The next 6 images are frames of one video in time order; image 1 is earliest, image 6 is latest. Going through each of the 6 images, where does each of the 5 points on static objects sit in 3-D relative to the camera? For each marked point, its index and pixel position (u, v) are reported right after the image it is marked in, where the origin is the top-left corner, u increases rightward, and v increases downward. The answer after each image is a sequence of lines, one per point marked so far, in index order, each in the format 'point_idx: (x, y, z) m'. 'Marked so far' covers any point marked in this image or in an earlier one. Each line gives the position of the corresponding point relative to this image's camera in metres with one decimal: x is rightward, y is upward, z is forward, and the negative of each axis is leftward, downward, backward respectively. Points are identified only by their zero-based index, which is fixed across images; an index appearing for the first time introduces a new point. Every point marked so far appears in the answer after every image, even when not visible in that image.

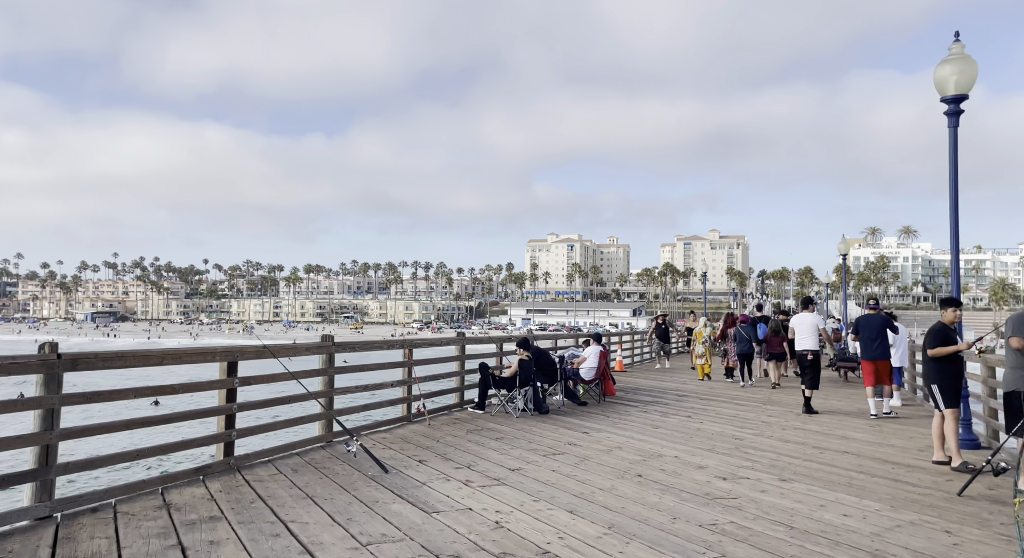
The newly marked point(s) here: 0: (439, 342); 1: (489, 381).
0: (-1.1, -0.9, +10.0) m
1: (-0.3, -1.4, +9.5) m
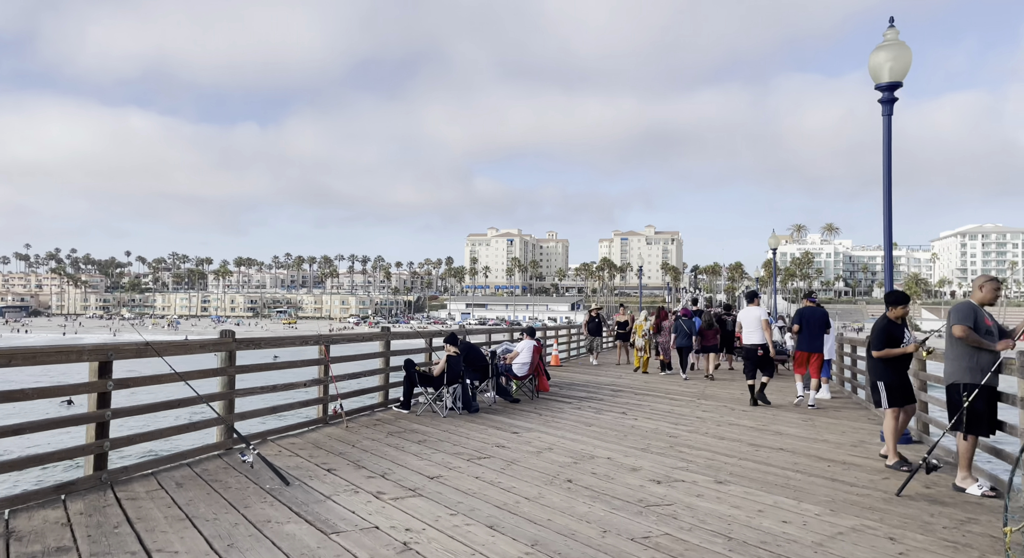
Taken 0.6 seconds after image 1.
0: (-2.1, -0.8, +9.3) m
1: (-1.3, -1.3, +8.9) m
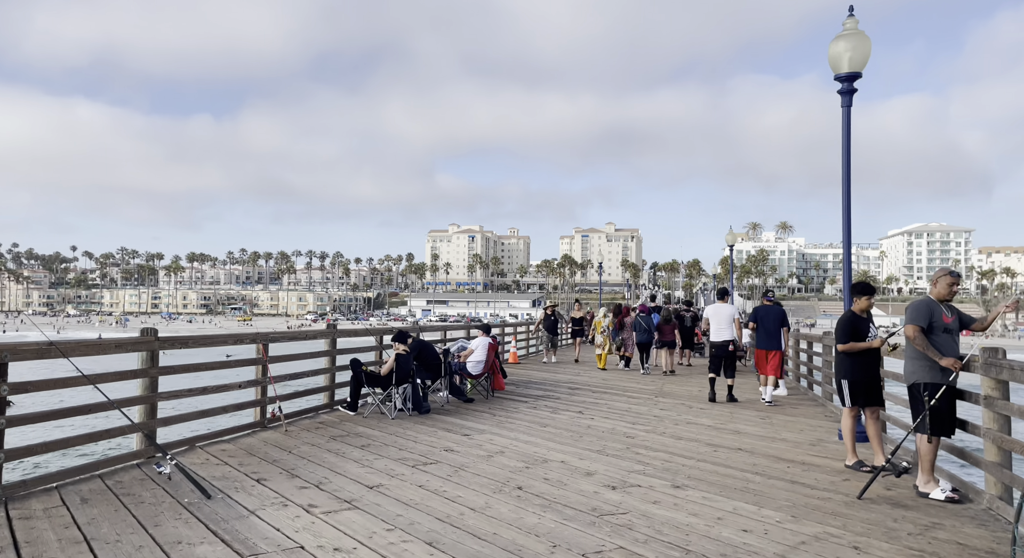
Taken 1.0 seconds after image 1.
0: (-2.7, -0.7, +8.8) m
1: (-1.9, -1.2, +8.5) m
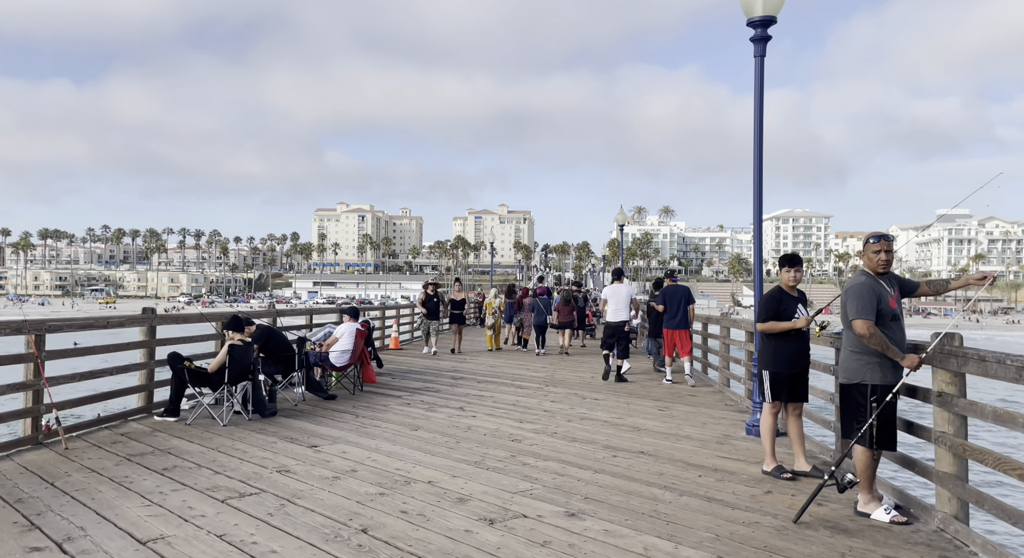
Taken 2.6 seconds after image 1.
0: (-4.1, -0.5, +7.0) m
1: (-3.2, -1.0, +6.8) m
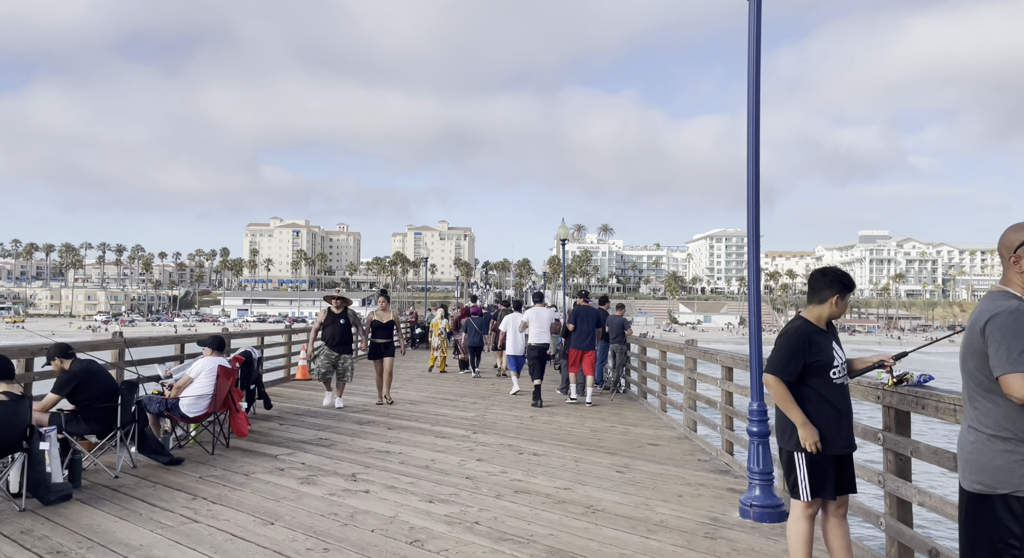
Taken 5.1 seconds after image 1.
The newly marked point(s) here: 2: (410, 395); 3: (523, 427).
0: (-4.8, -0.6, +4.6) m
1: (-3.9, -1.1, +4.4) m
2: (-1.8, -2.0, +12.1) m
3: (+0.1, -1.9, +8.6) m
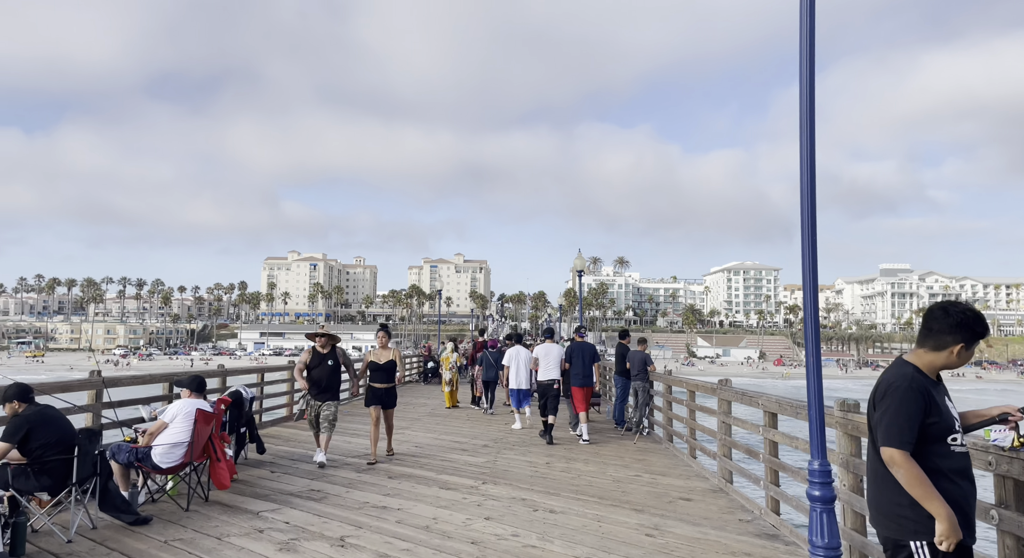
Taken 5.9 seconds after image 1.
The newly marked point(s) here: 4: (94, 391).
0: (-4.7, -0.8, +3.9) m
1: (-3.8, -1.3, +3.7) m
2: (-1.6, -2.6, +11.2) m
3: (+0.3, -2.3, +7.8) m
4: (-4.2, -1.1, +6.8) m
